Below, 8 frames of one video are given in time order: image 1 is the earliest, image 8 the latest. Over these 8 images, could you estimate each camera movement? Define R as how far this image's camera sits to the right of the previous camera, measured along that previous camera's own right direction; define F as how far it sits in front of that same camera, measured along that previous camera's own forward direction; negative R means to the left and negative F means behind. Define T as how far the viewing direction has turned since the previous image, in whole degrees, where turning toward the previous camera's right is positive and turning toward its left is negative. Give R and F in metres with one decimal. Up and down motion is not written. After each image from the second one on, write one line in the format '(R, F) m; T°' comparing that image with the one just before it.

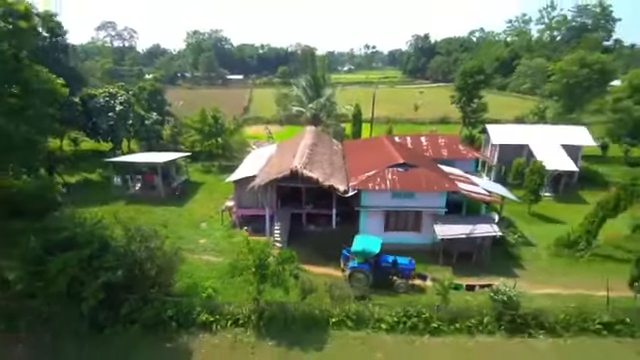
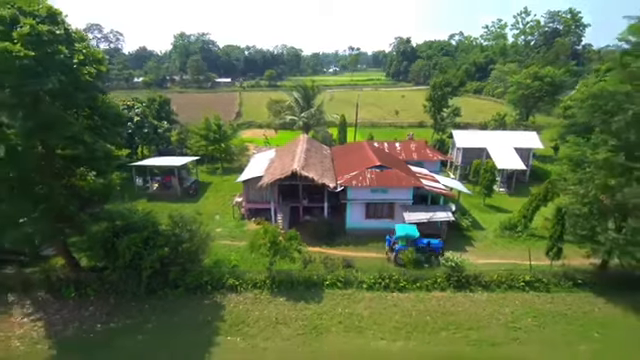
(-0.3, -3.5) m; +2°
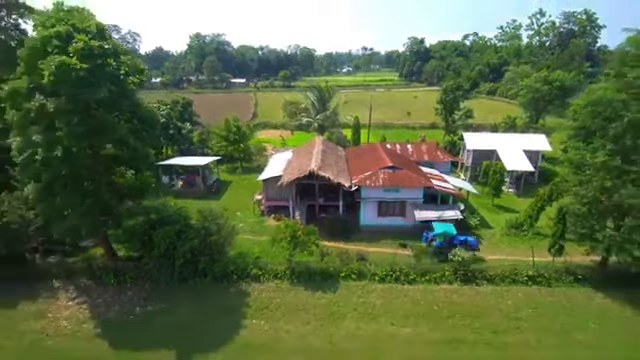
(-0.2, -1.2) m; -2°
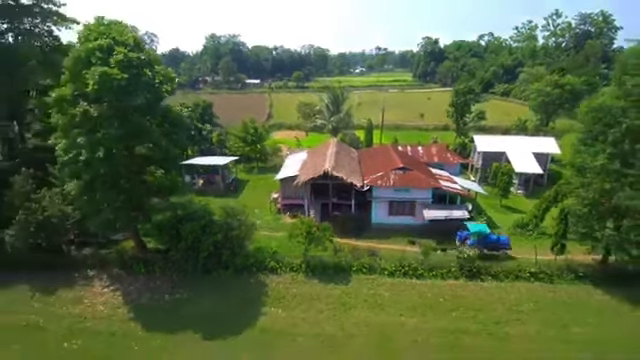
(-0.1, -1.0) m; -2°
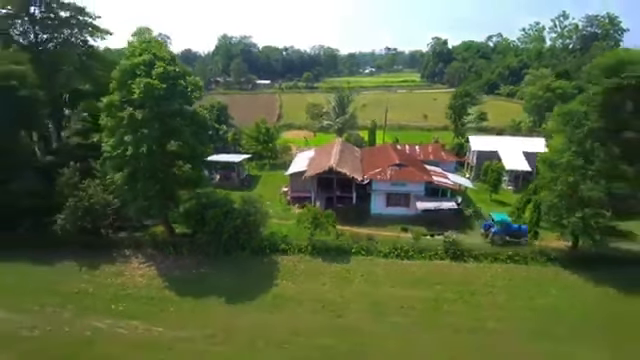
(+0.2, -2.5) m; -1°
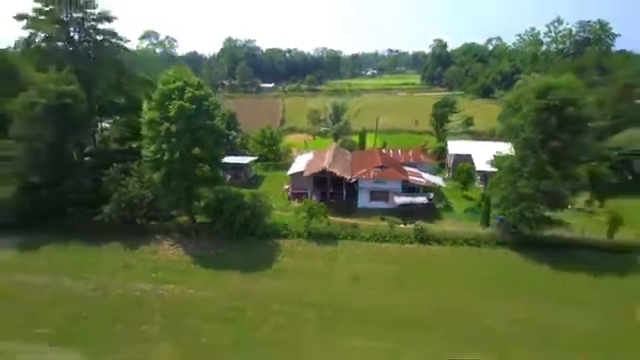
(+0.5, -4.4) m; -1°
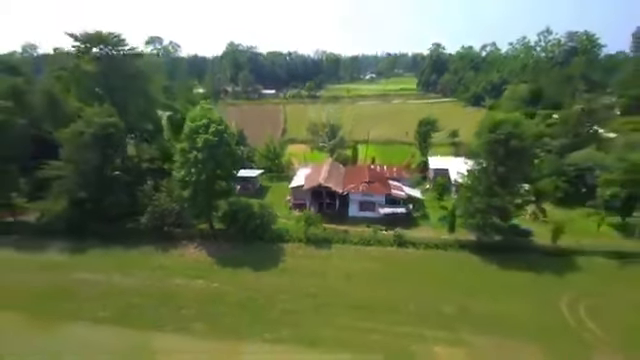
(+0.2, -5.0) m; 0°
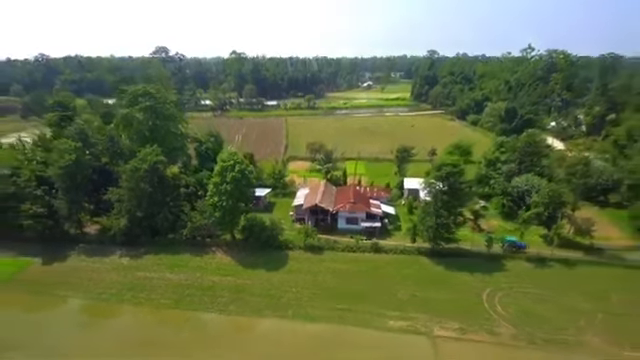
(+0.5, -9.4) m; 0°
